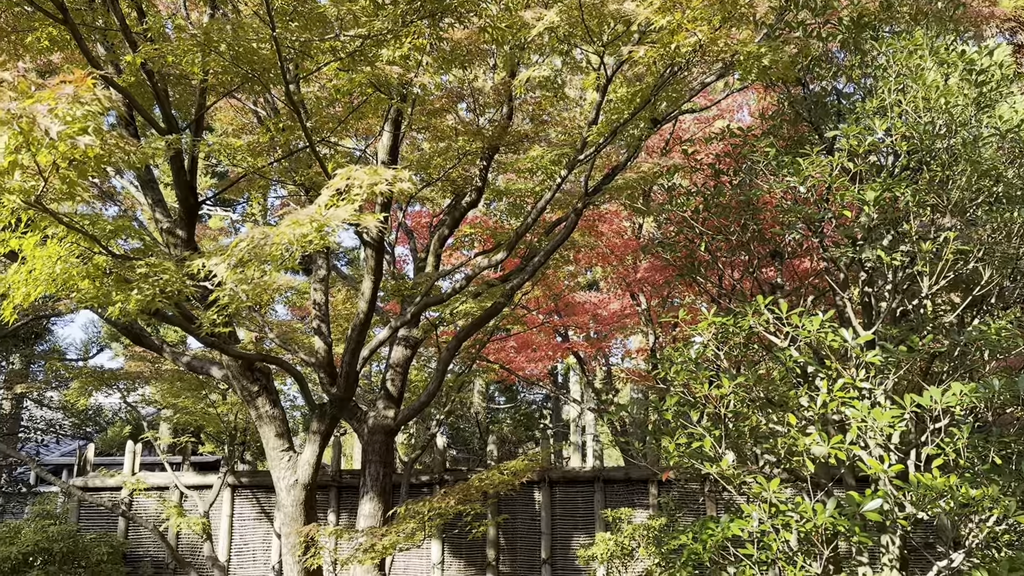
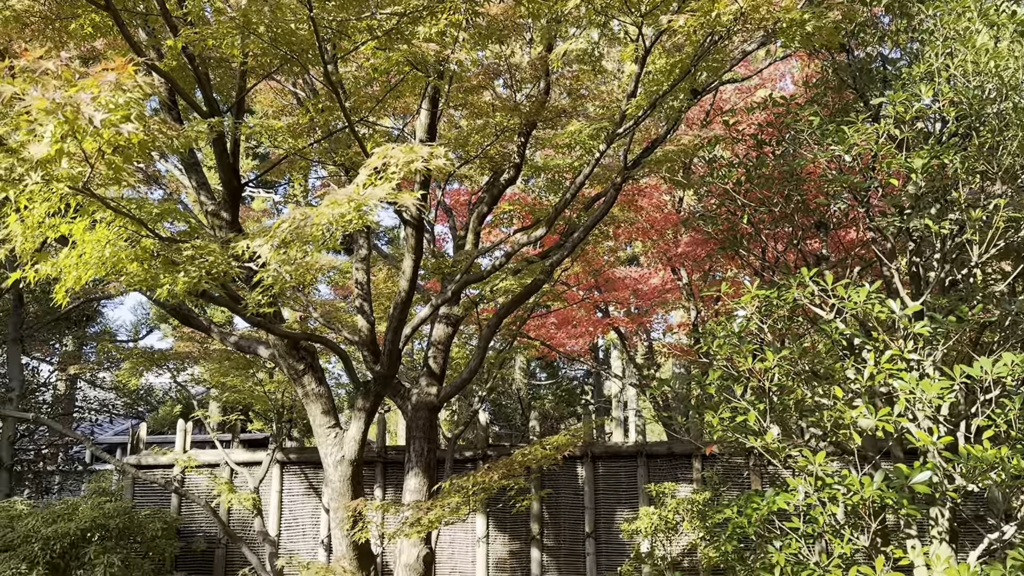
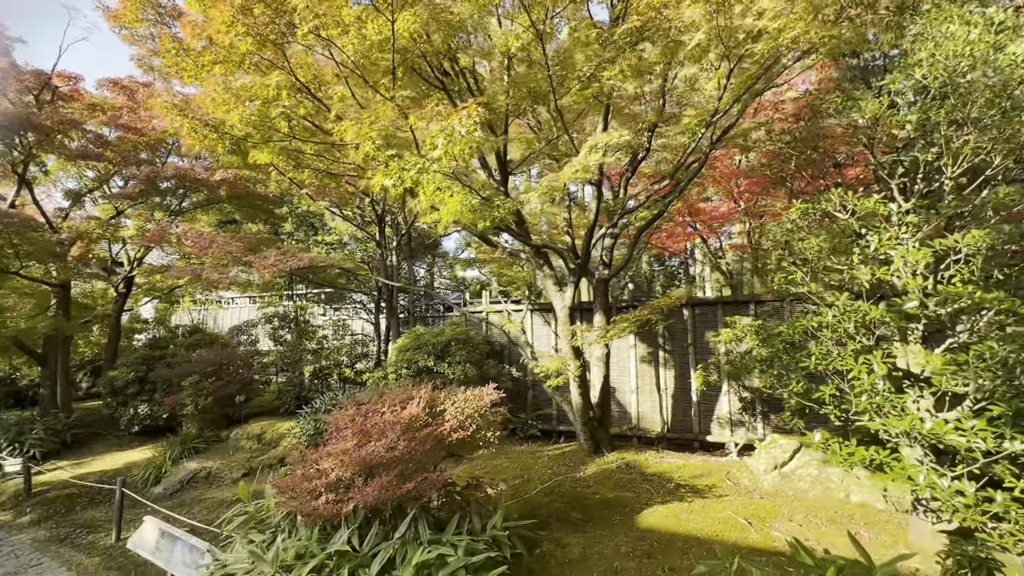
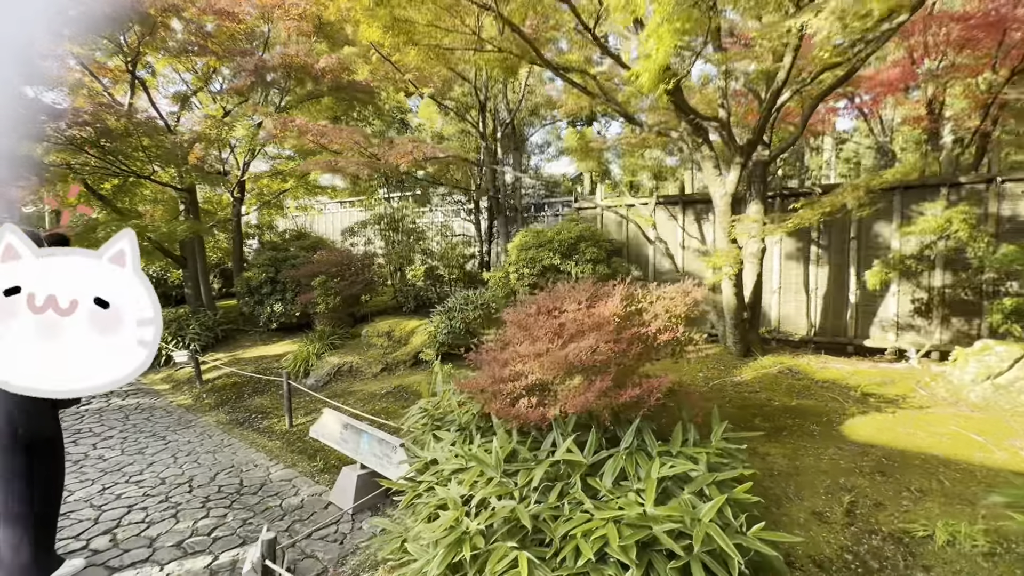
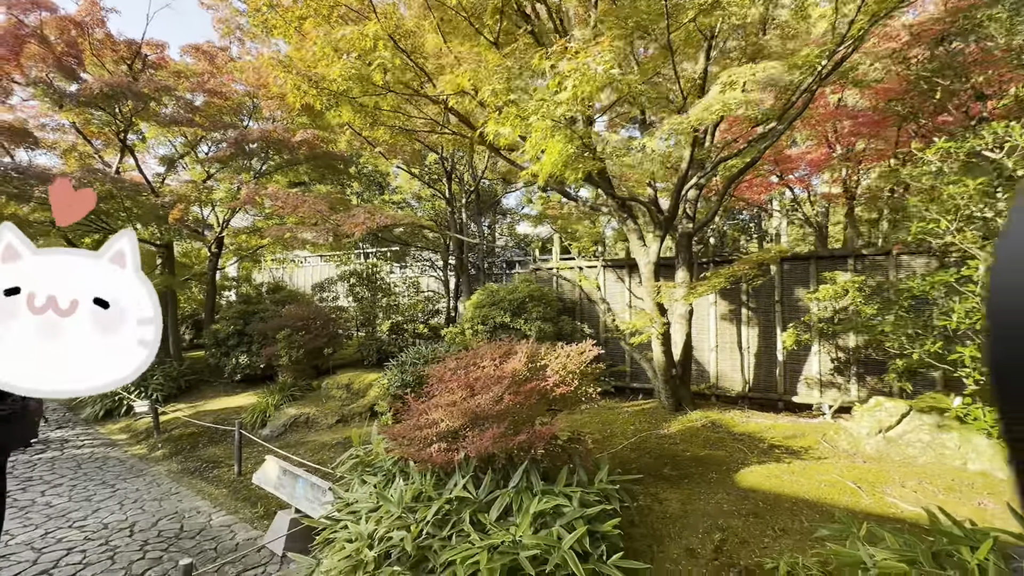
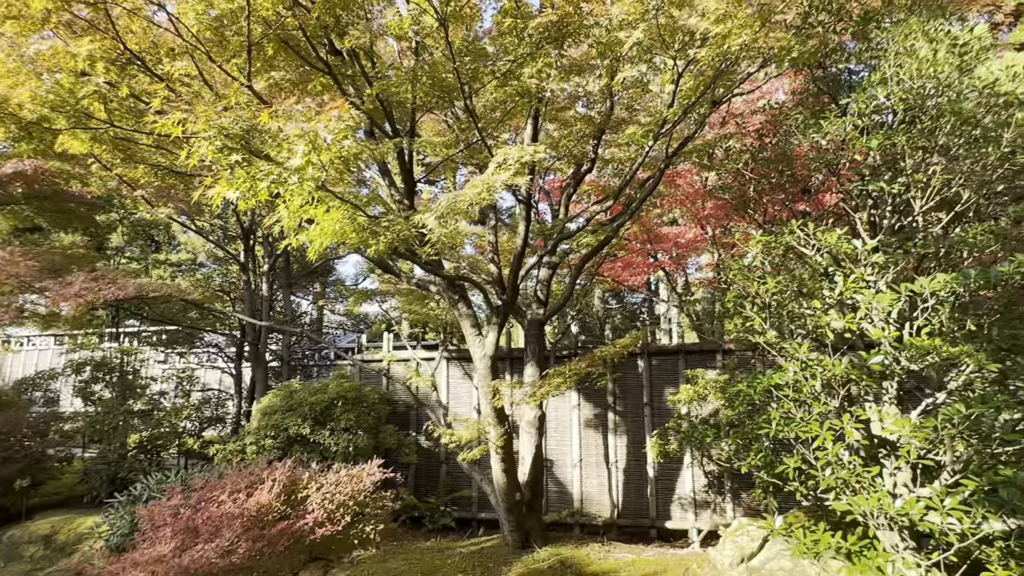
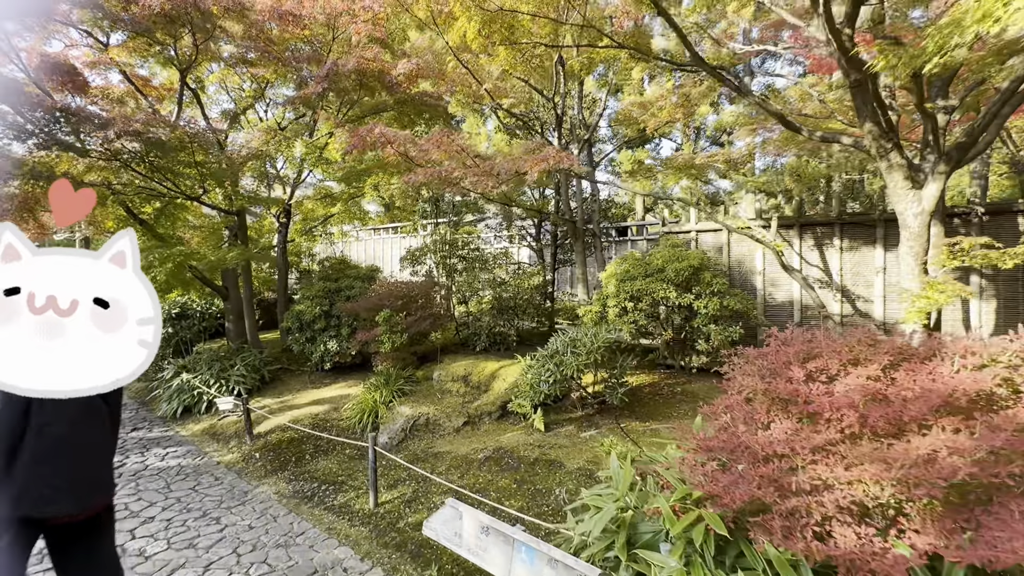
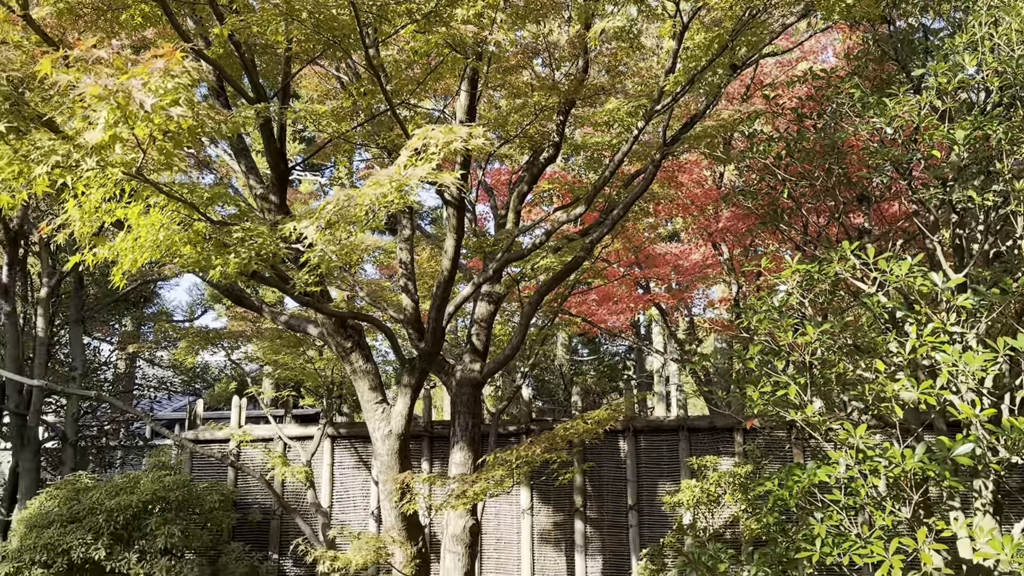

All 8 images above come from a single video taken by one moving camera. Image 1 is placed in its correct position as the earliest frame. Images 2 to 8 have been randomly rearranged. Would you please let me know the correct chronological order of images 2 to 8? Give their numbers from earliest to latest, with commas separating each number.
2, 8, 6, 3, 5, 4, 7
